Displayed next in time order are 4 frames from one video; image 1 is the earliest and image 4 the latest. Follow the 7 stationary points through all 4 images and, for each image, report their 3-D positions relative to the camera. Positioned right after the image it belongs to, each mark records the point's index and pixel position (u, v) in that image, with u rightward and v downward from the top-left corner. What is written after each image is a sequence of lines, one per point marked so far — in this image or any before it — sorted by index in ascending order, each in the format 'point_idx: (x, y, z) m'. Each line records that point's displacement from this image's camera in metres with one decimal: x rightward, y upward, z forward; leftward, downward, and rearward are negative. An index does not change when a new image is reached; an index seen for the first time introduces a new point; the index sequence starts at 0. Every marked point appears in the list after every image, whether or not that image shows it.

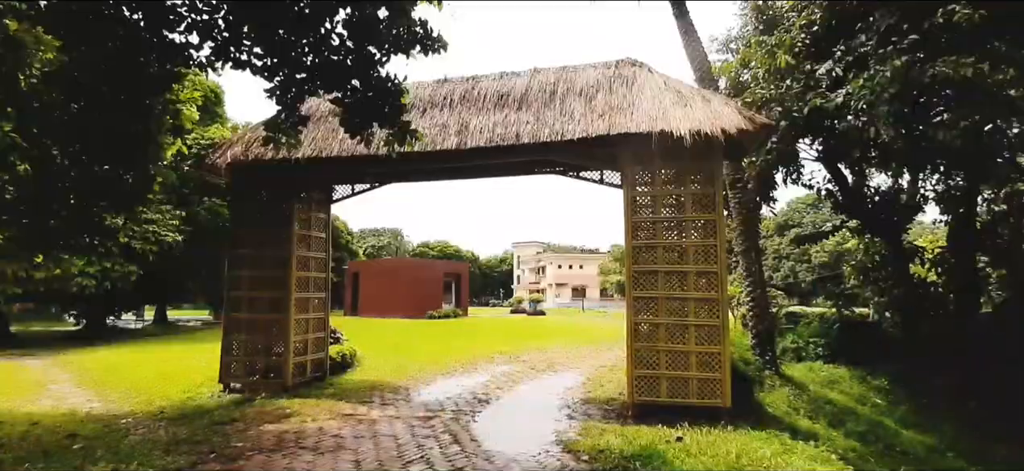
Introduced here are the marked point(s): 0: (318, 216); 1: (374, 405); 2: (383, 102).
0: (-3.1, +0.3, +8.0) m
1: (-1.8, -2.2, +6.4) m
2: (-1.3, +1.3, +4.9) m
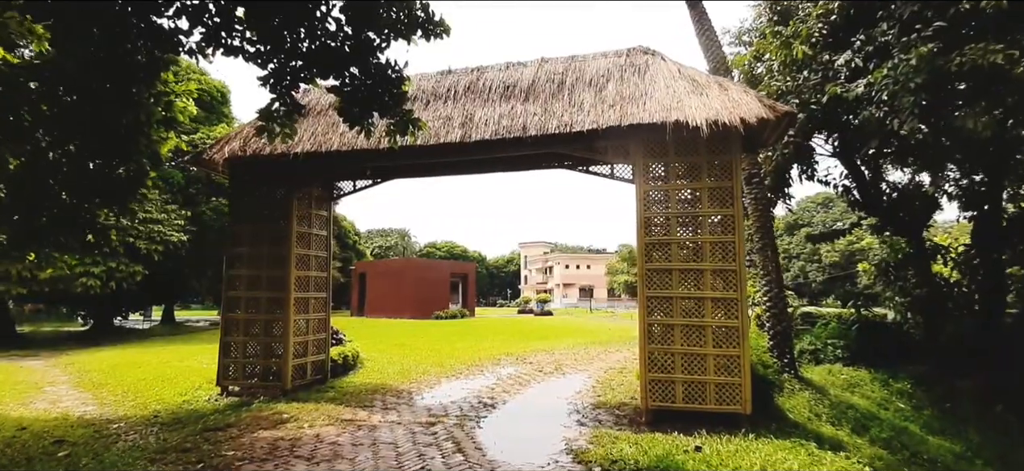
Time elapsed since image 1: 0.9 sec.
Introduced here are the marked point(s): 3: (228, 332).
0: (-3.0, +0.3, +7.7) m
1: (-1.7, -2.2, +6.2) m
2: (-1.2, +1.4, +4.7) m
3: (-4.1, -1.4, +7.1) m
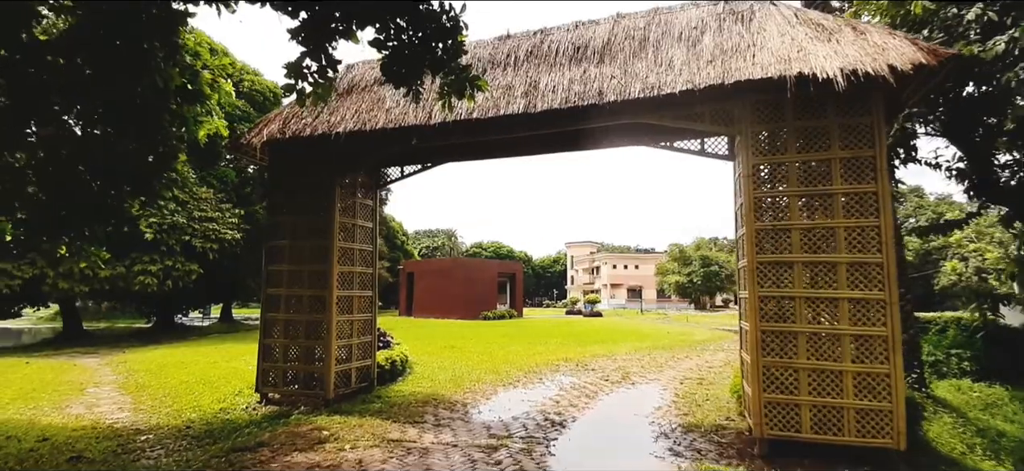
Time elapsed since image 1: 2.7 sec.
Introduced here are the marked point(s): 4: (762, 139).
0: (-2.1, +0.5, +7.0) m
1: (-0.9, -2.0, +5.3) m
2: (-0.6, +1.5, +3.8) m
3: (-3.2, -1.3, +6.5) m
4: (+2.4, +0.9, +4.7) m
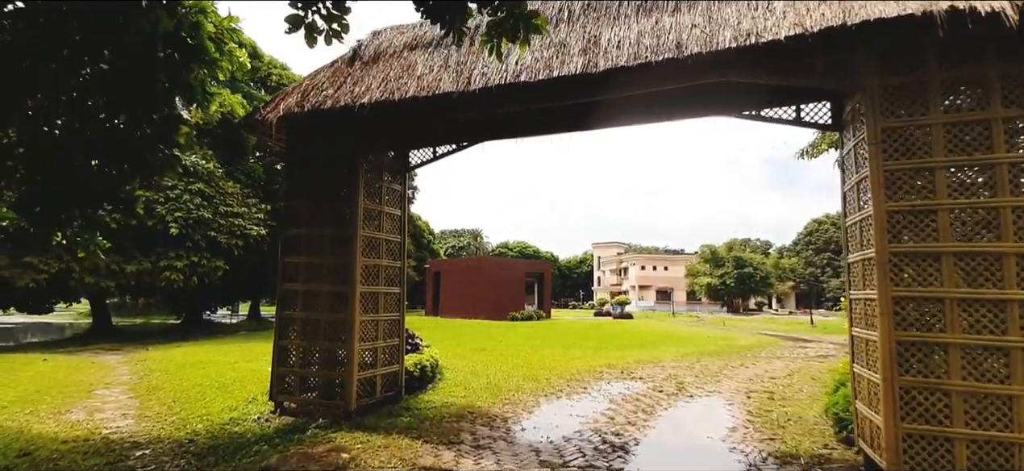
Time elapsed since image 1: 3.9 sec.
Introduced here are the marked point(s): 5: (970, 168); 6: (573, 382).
0: (-1.5, +0.6, +6.2) m
1: (-0.4, -1.9, +4.5) m
2: (-0.2, +1.6, +2.9) m
3: (-2.6, -1.1, +5.7) m
4: (+2.8, +1.0, +3.7) m
5: (+3.2, +0.5, +3.5) m
6: (+1.0, -2.4, +8.2) m
